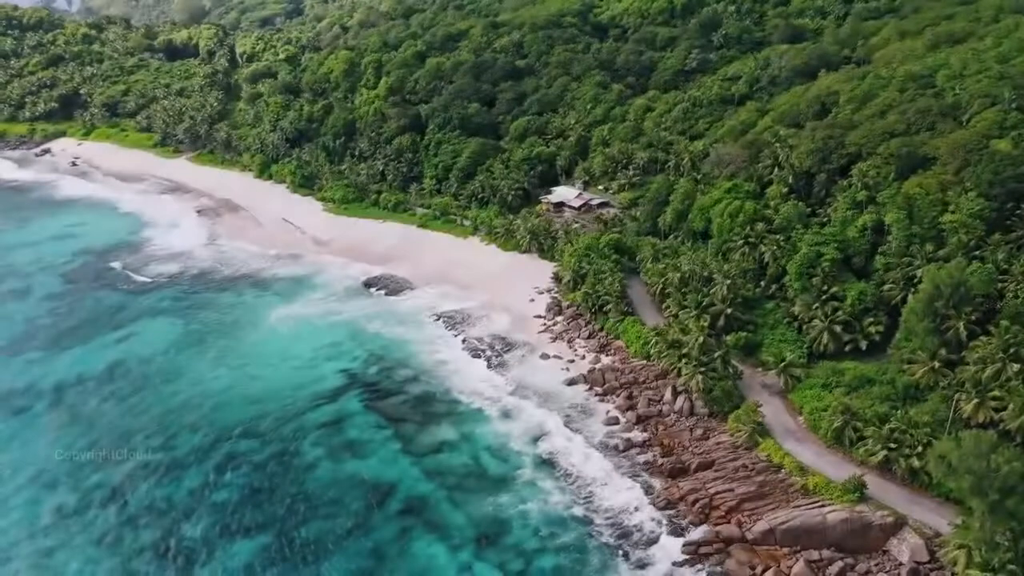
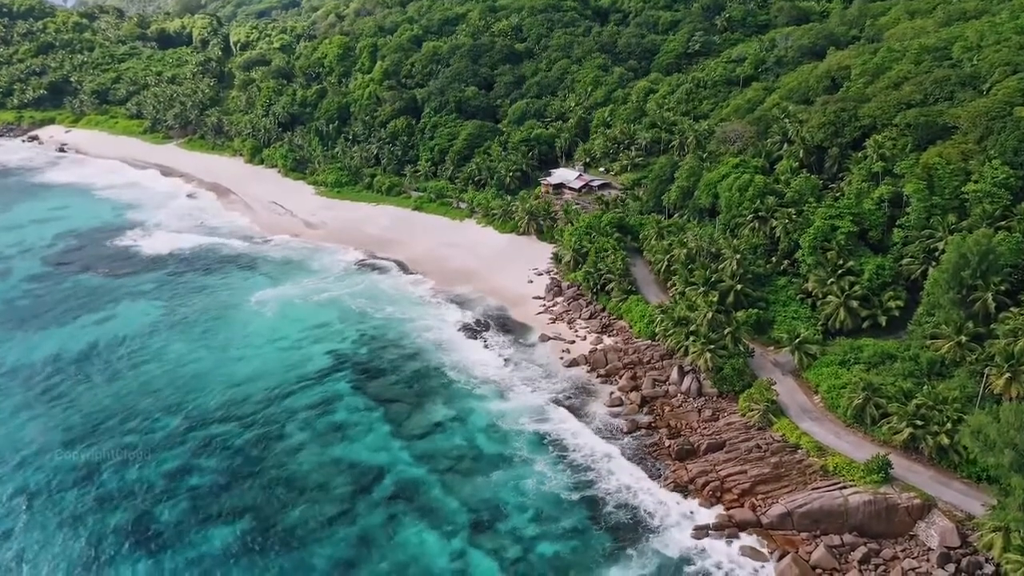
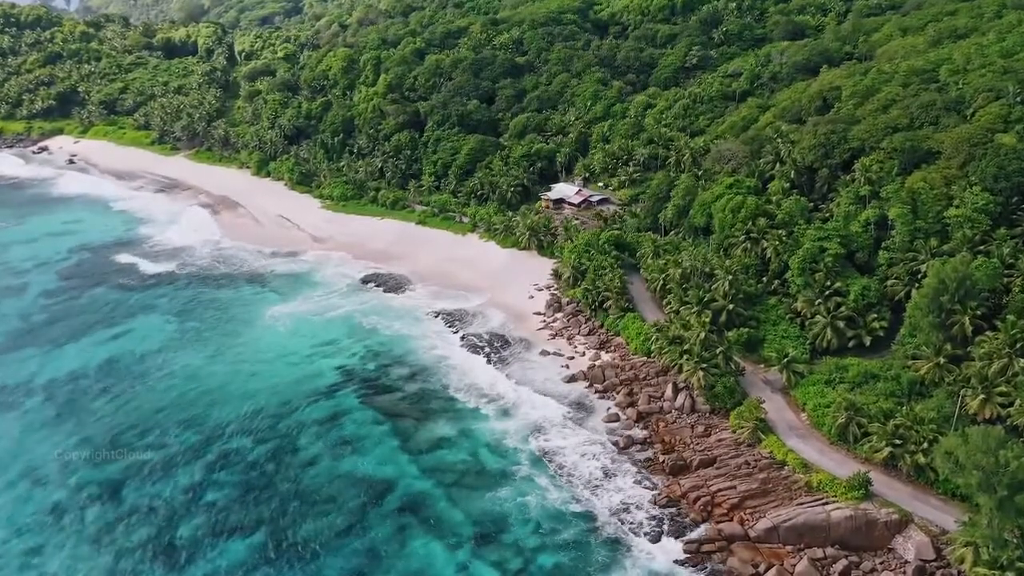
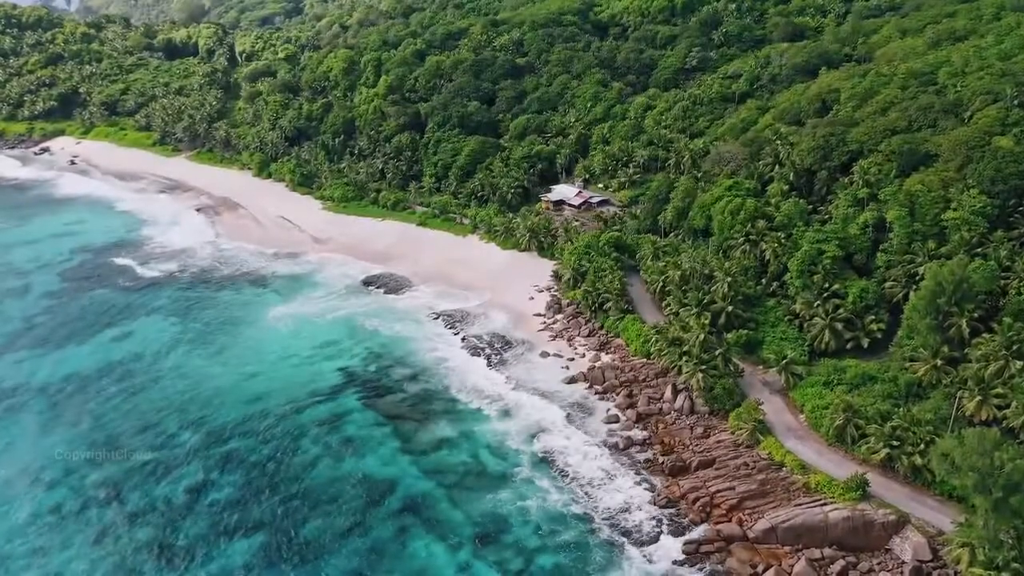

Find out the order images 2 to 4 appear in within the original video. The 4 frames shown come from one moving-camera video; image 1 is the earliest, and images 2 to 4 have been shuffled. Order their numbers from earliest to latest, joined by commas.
4, 3, 2
